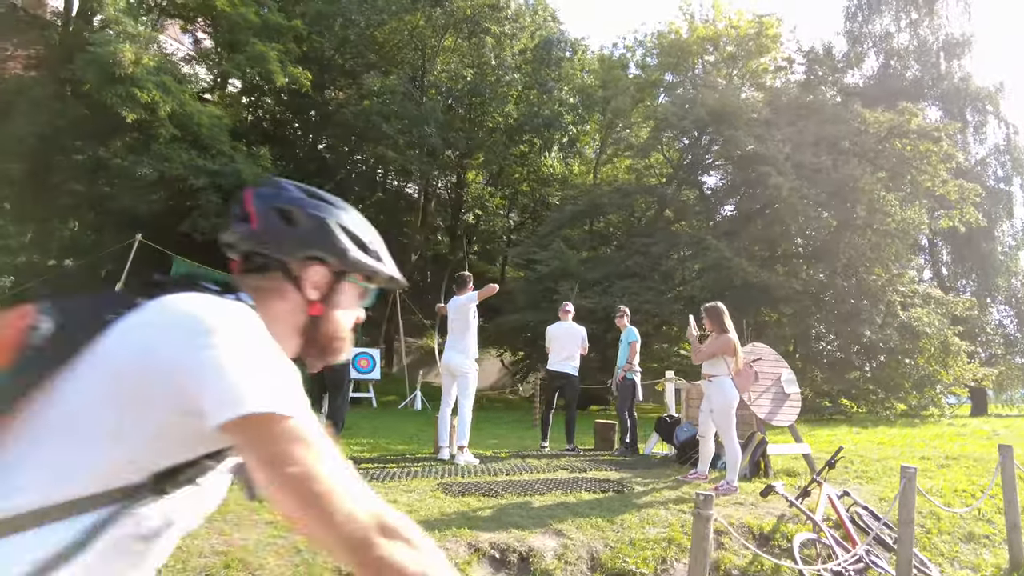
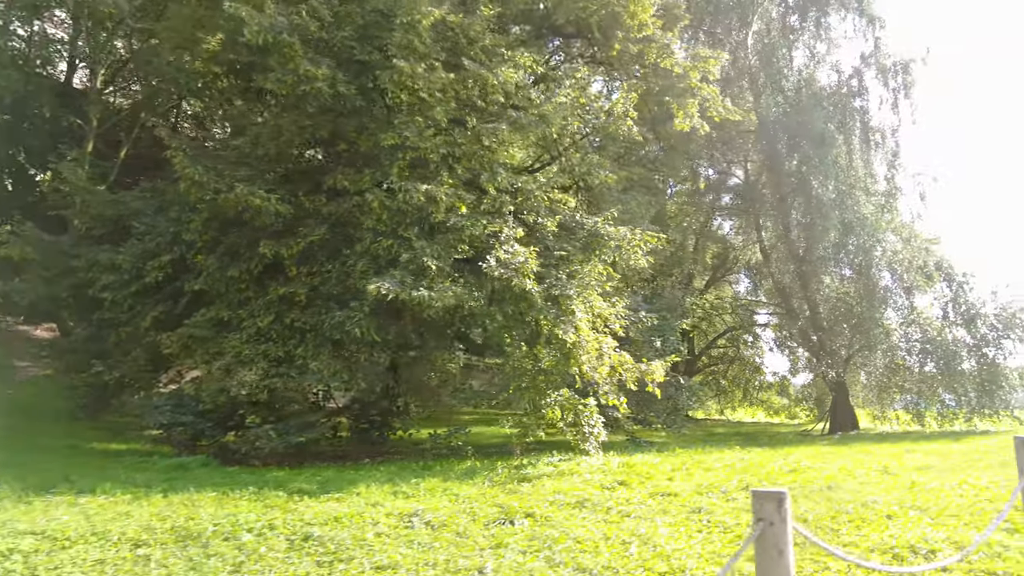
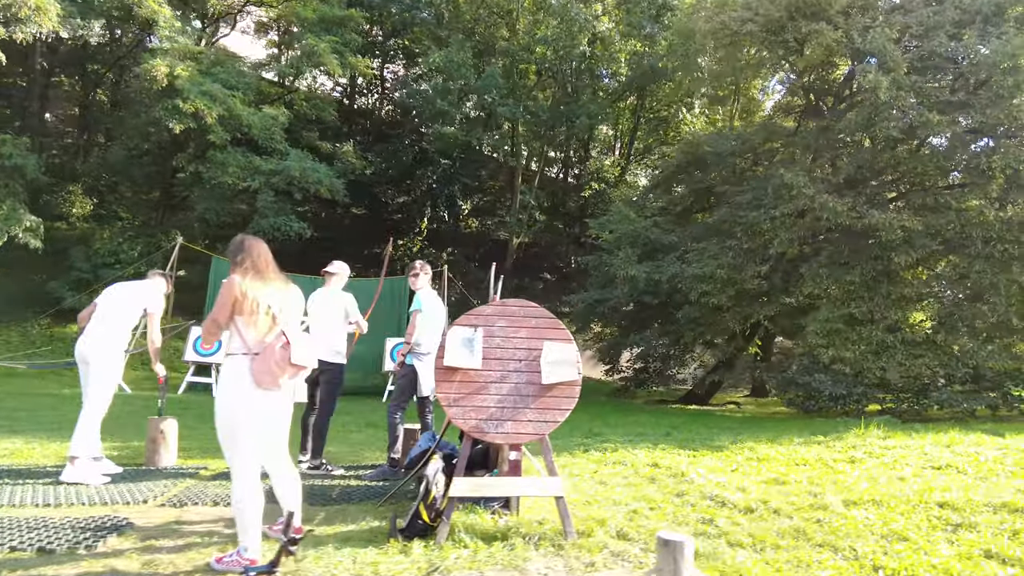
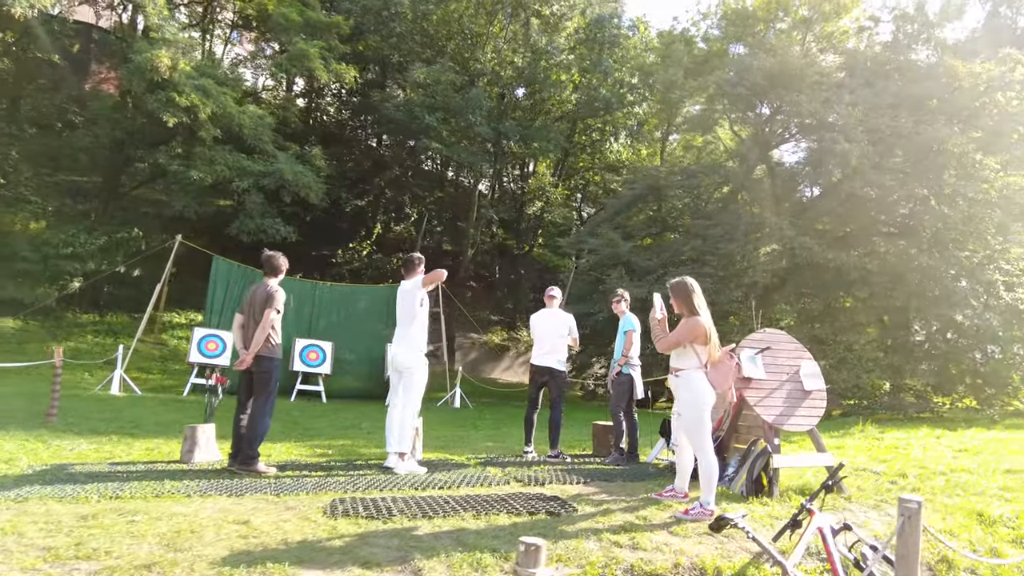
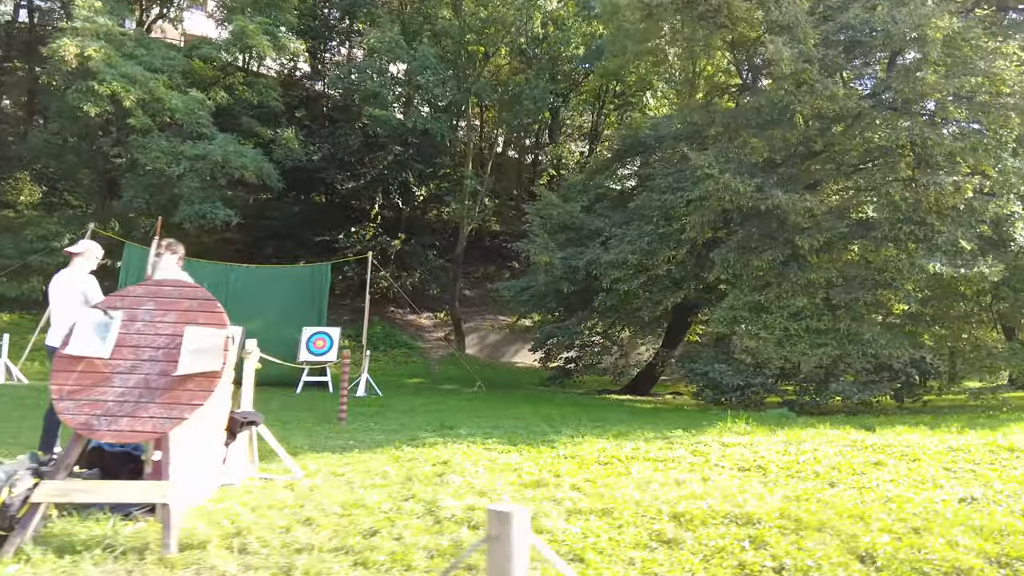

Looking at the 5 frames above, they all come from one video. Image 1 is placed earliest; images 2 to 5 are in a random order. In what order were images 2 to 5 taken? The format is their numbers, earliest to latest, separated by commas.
4, 3, 5, 2
